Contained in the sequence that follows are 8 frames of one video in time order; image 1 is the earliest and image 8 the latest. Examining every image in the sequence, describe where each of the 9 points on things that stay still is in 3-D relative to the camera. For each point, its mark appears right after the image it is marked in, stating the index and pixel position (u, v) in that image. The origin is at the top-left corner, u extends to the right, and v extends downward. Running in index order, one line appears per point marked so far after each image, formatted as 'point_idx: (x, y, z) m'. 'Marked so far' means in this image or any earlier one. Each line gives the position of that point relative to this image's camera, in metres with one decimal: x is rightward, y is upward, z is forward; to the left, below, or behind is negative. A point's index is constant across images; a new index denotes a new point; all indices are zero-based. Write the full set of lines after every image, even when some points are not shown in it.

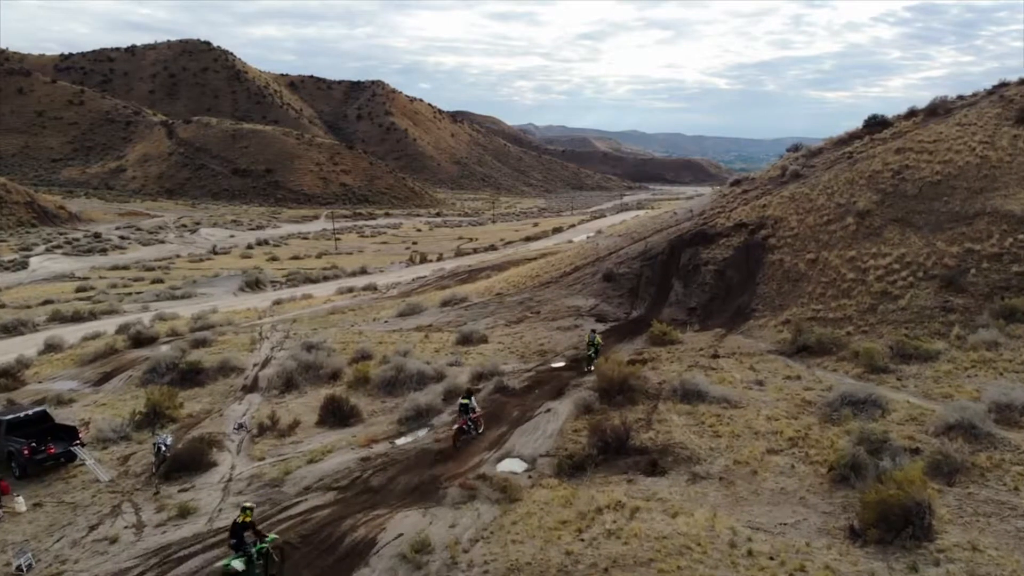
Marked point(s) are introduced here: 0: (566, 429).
0: (+1.0, -2.7, +16.1) m
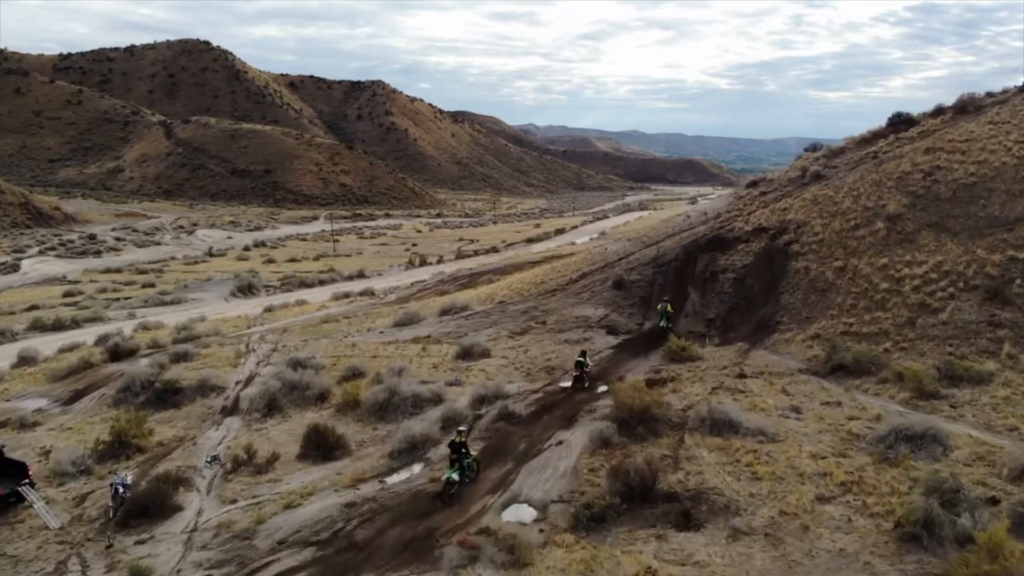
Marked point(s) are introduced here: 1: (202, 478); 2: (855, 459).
0: (+1.1, -3.0, +14.1) m
1: (-5.7, -3.5, +15.5) m
2: (+5.6, -2.8, +13.7) m
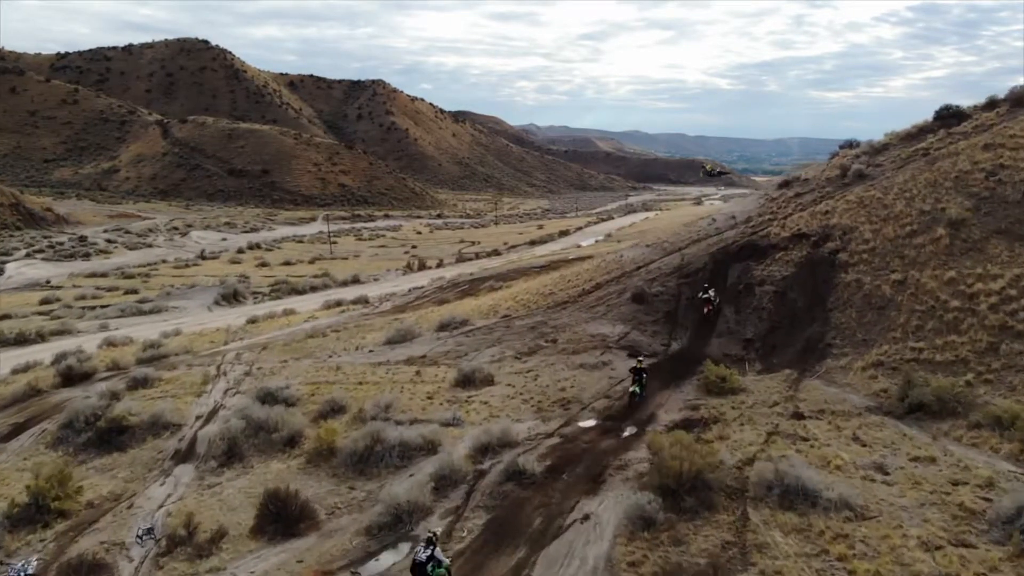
0: (+1.3, -3.4, +10.7) m
1: (-5.5, -3.9, +12.1) m
2: (+5.7, -3.2, +10.2) m
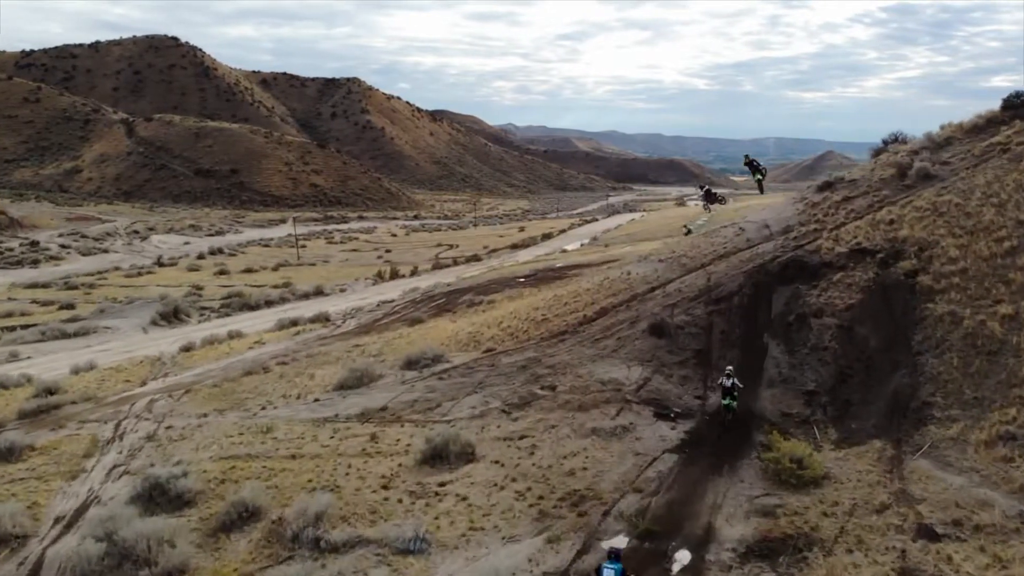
0: (+1.4, -4.2, +5.1) m
1: (-5.5, -4.7, +6.4) m
2: (+5.8, -3.9, +4.8) m
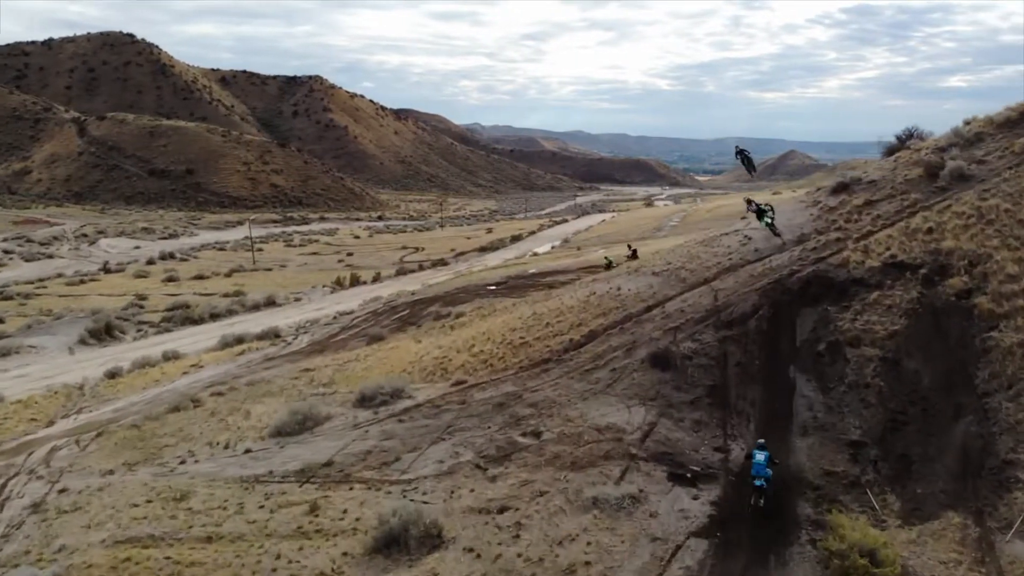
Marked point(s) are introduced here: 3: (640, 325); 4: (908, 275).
0: (+1.5, -4.7, +1.7) m
1: (-5.4, -5.2, +2.7) m
2: (+5.9, -4.4, +1.6) m
3: (+2.9, -0.9, +19.0) m
4: (+8.0, +0.3, +16.9) m
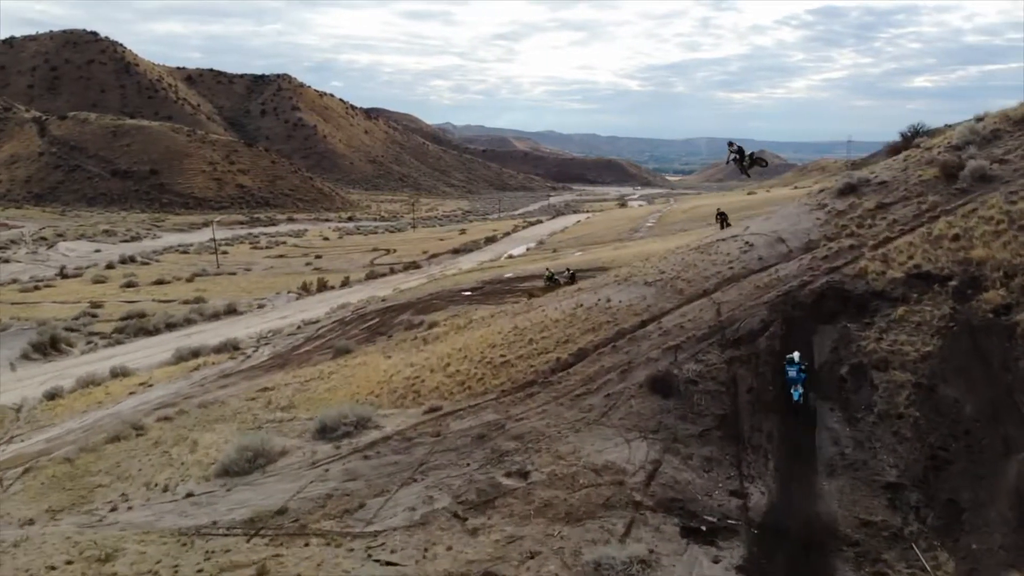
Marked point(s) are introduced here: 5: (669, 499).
0: (+1.7, -5.0, -0.2) m
1: (-5.3, -5.6, +0.5) m
2: (+6.1, -4.6, -0.2) m
3: (+2.5, -1.1, +17.1) m
4: (+7.6, 0.0, +15.1) m
5: (+2.2, -3.1, +12.4) m
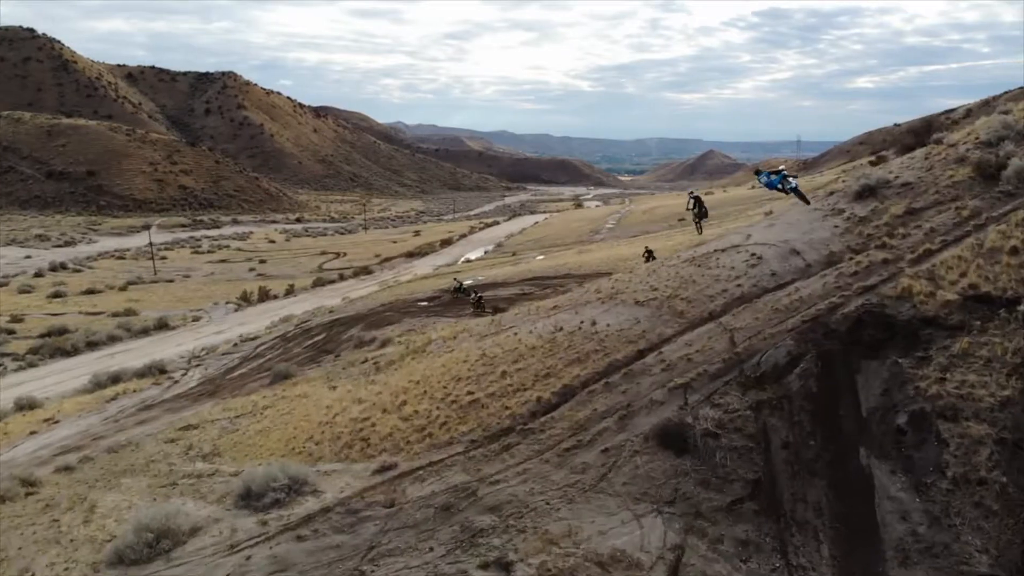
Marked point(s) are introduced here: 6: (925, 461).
0: (+2.1, -5.4, -3.2) m
1: (-4.8, -6.1, -2.9) m
2: (+6.6, -5.0, -3.0) m
3: (+2.0, -1.6, +14.1) m
4: (+7.2, -0.3, +12.4) m
5: (+2.0, -3.5, +9.4) m
6: (+5.3, -2.2, +10.8) m
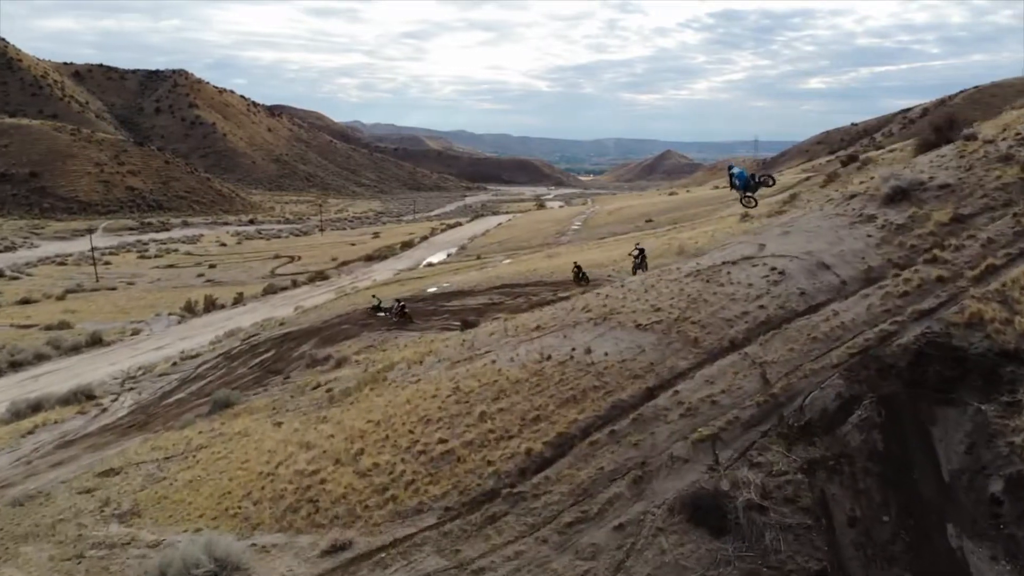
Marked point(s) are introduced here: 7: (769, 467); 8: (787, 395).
0: (+2.8, -5.8, -5.8) m
1: (-4.2, -6.5, -5.7) m
2: (+7.2, -5.4, -5.3) m
3: (+1.8, -1.9, +11.5) m
4: (+7.1, -0.7, +10.1) m
5: (+2.0, -3.9, +6.8) m
6: (+5.2, -2.6, +8.4) m
7: (+3.0, -2.1, +9.9) m
8: (+3.6, -1.4, +11.0) m
